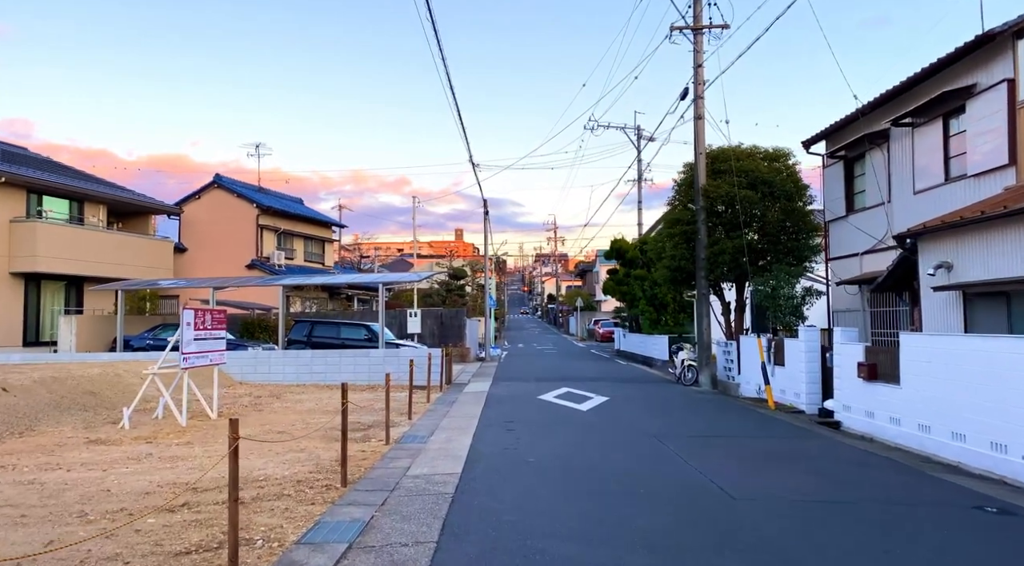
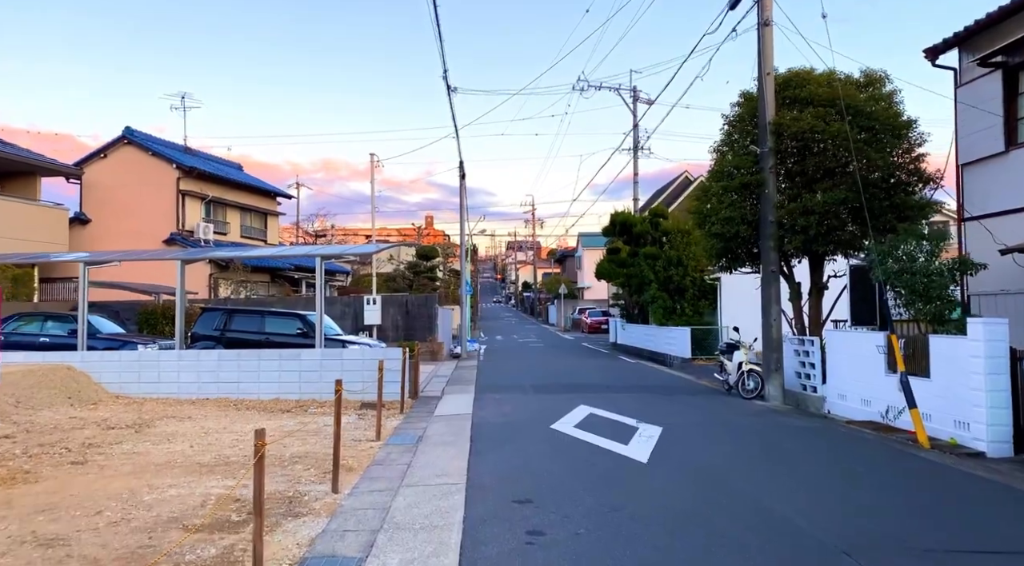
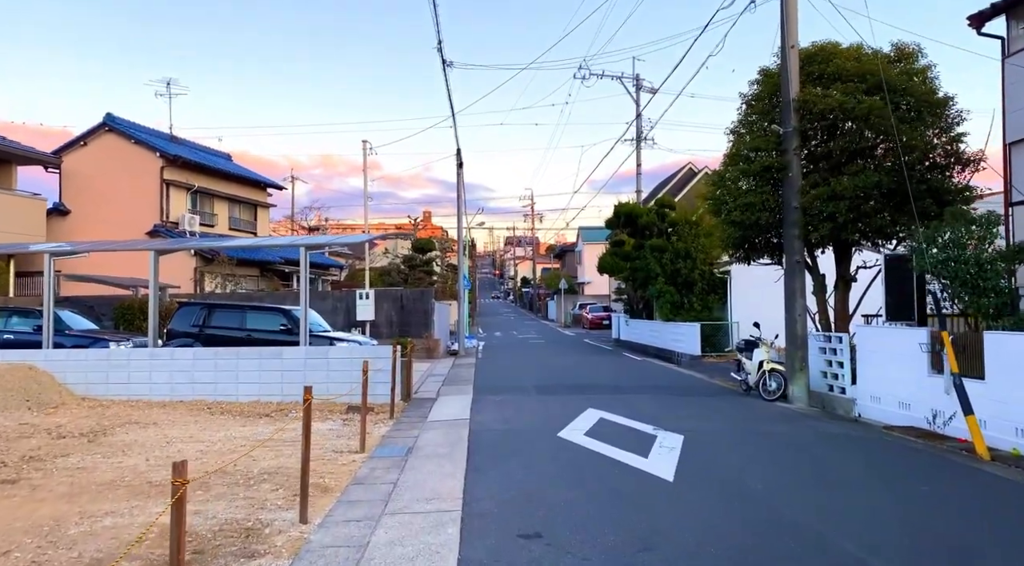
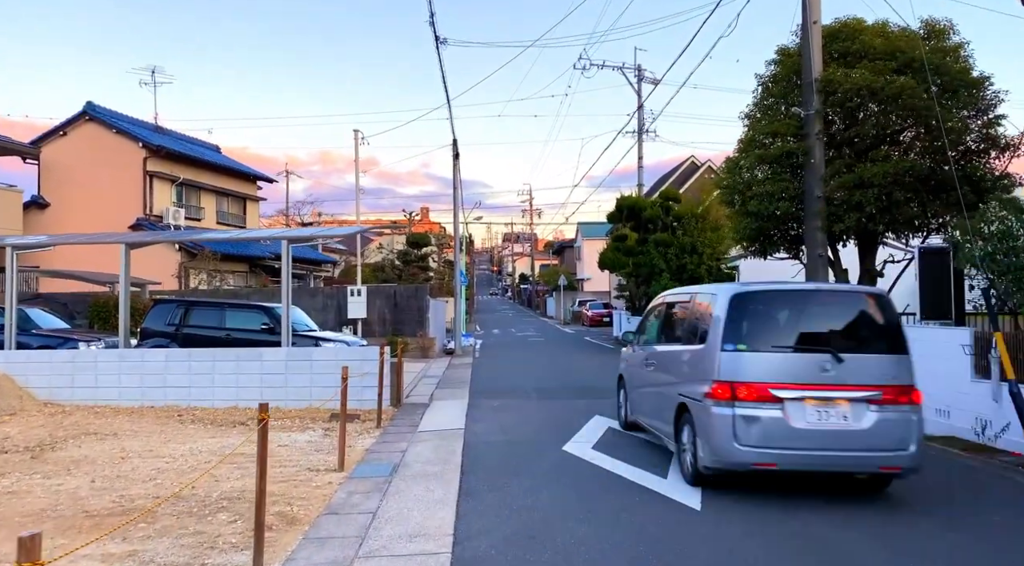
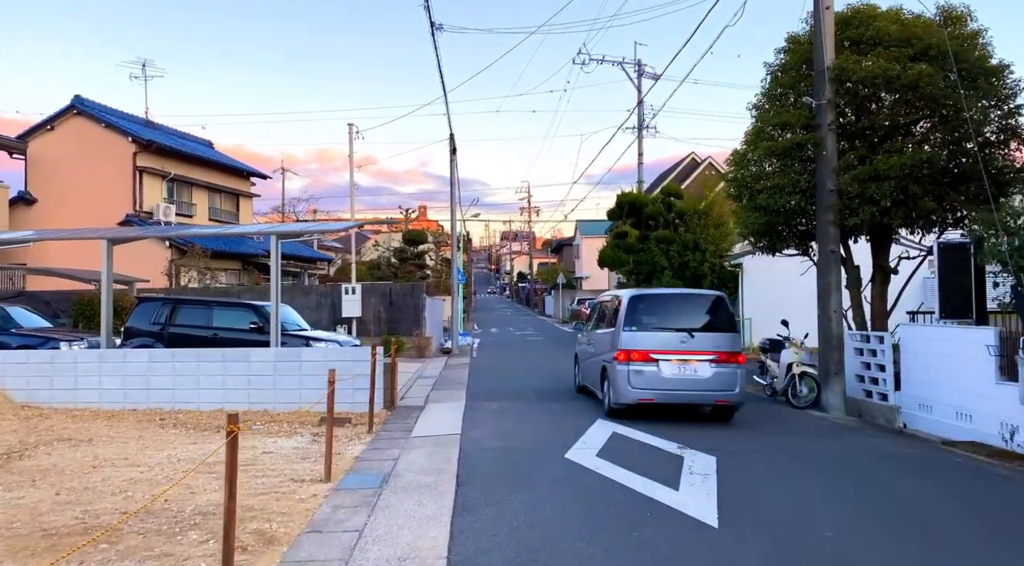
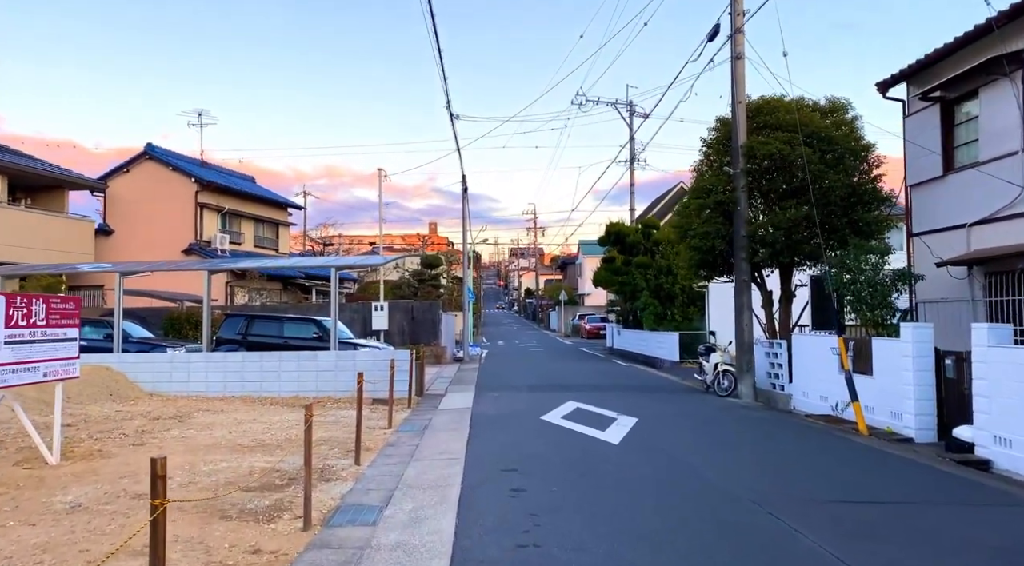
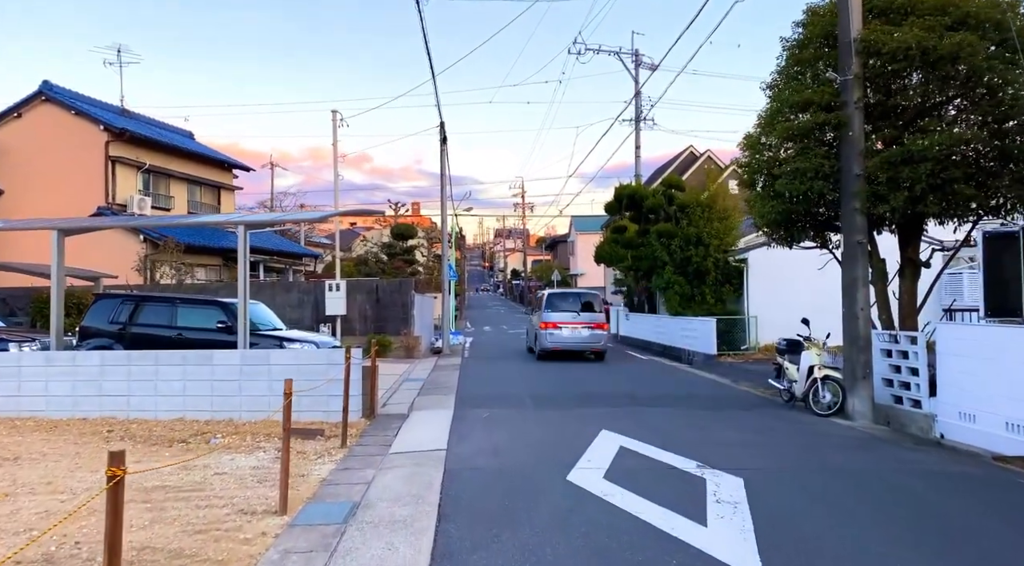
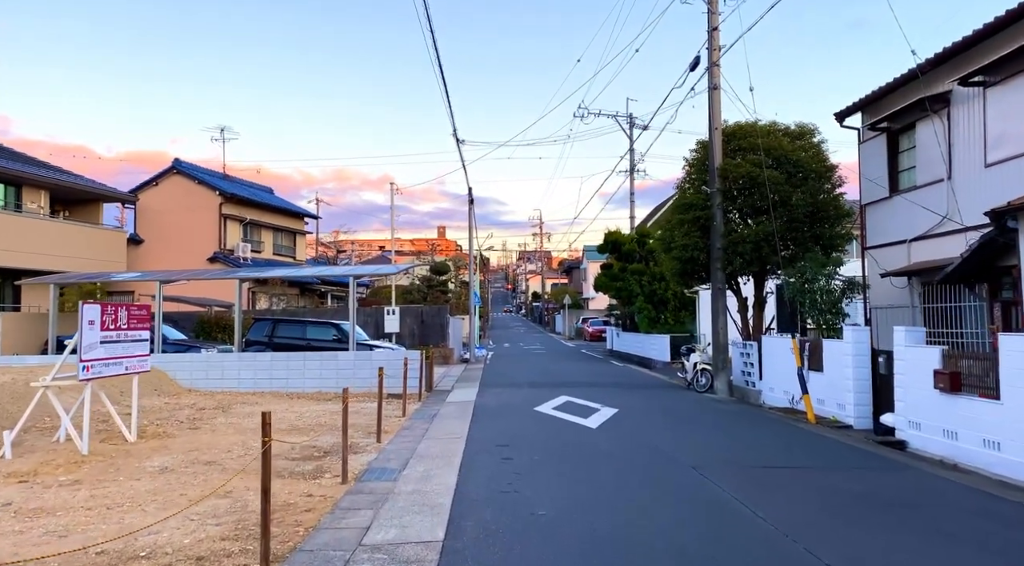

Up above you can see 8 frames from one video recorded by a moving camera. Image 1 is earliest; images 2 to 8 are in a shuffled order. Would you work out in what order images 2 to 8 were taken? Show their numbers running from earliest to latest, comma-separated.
8, 6, 2, 3, 4, 5, 7
